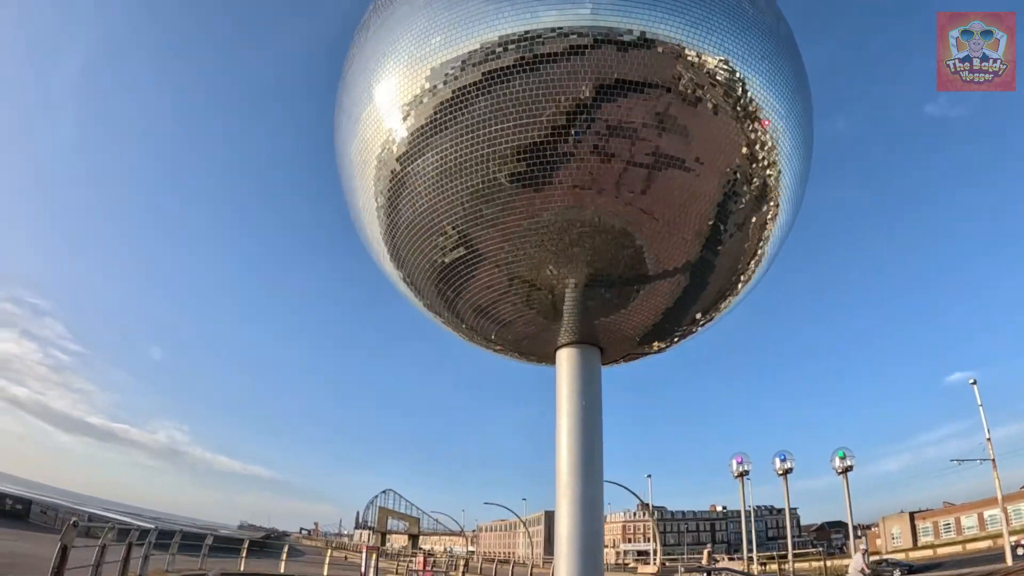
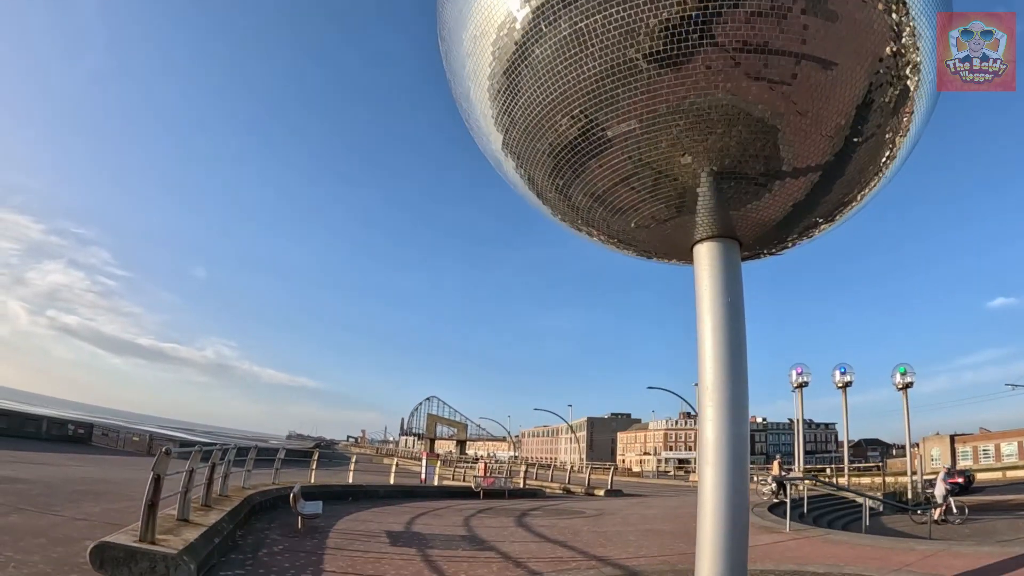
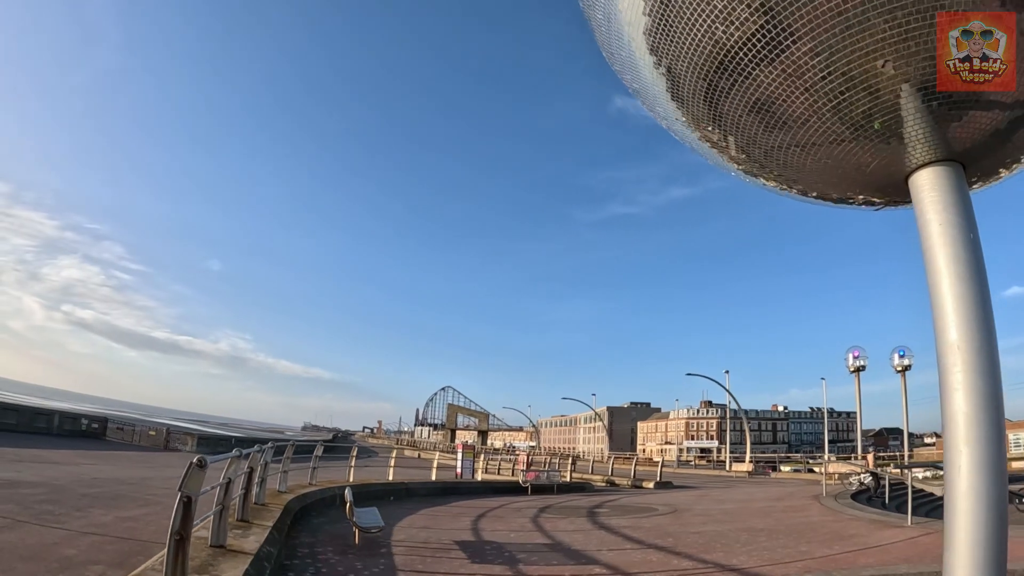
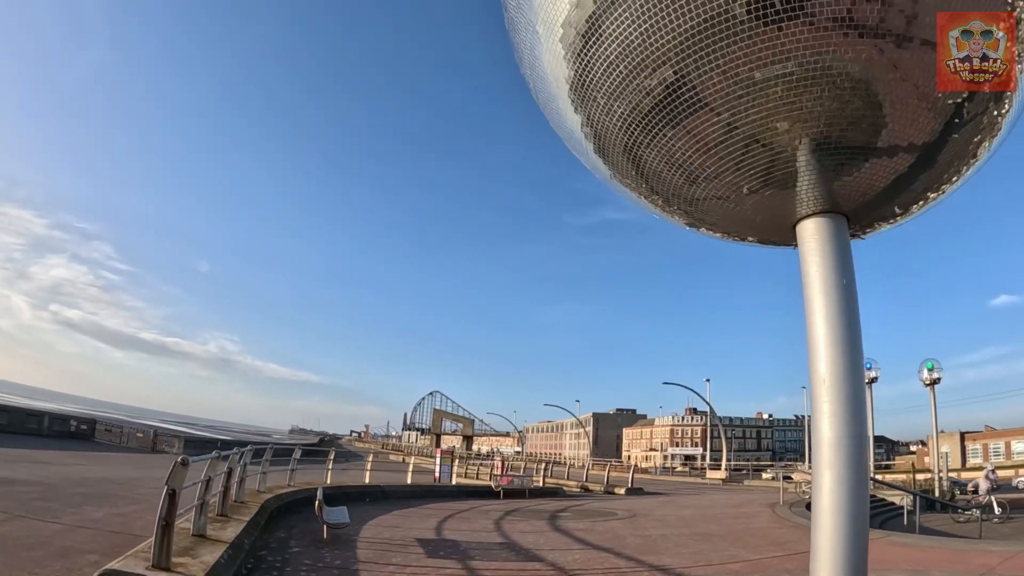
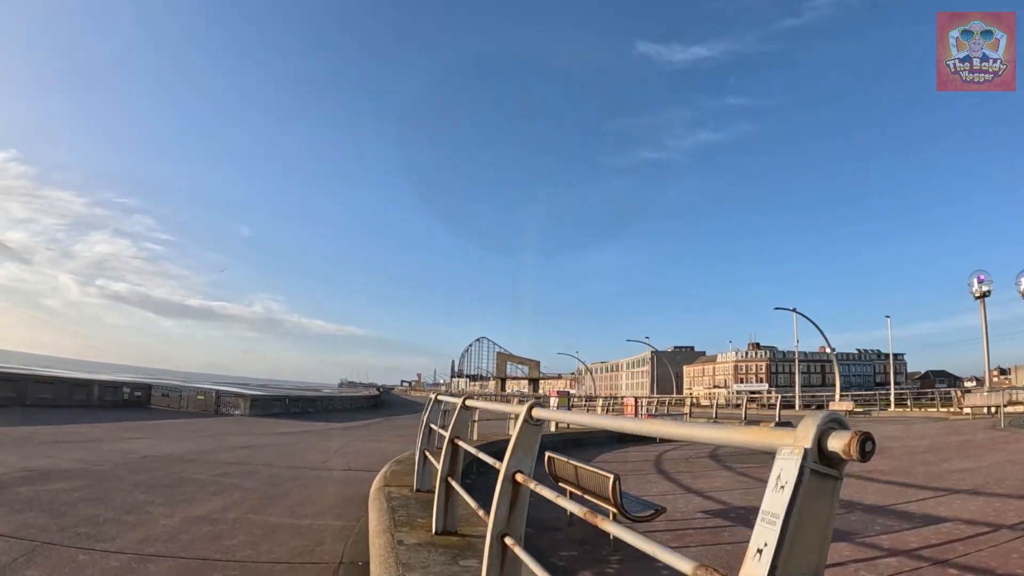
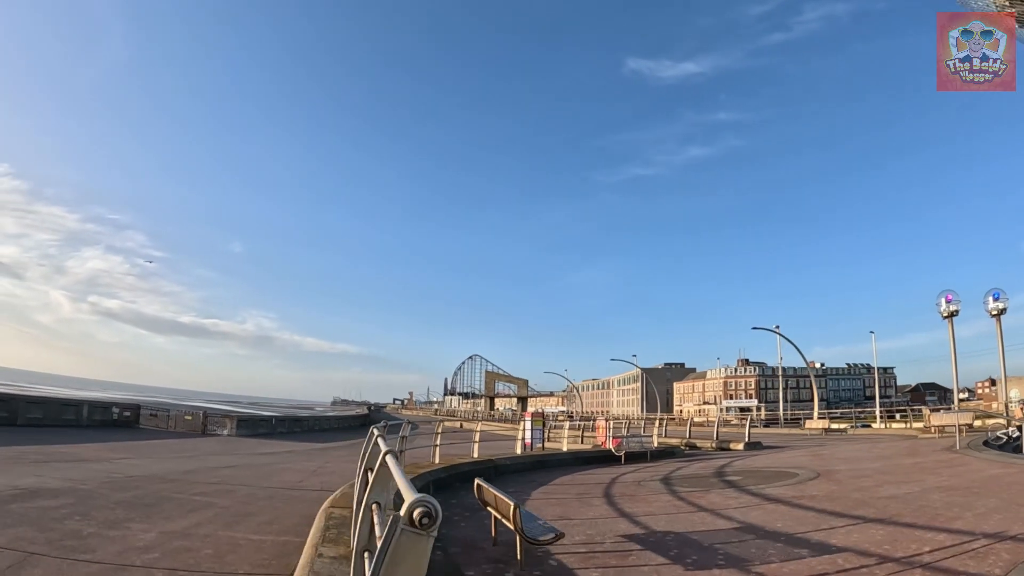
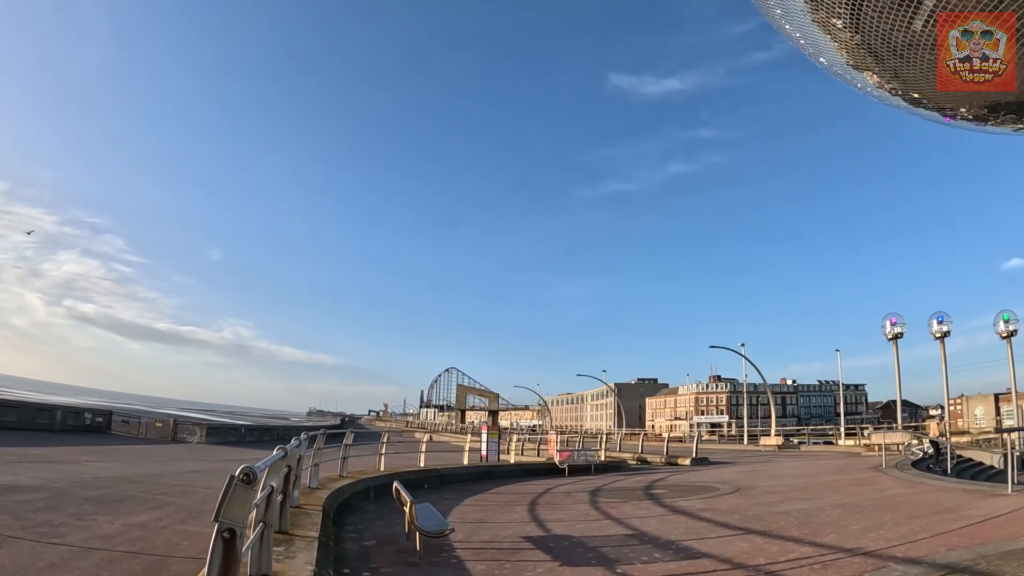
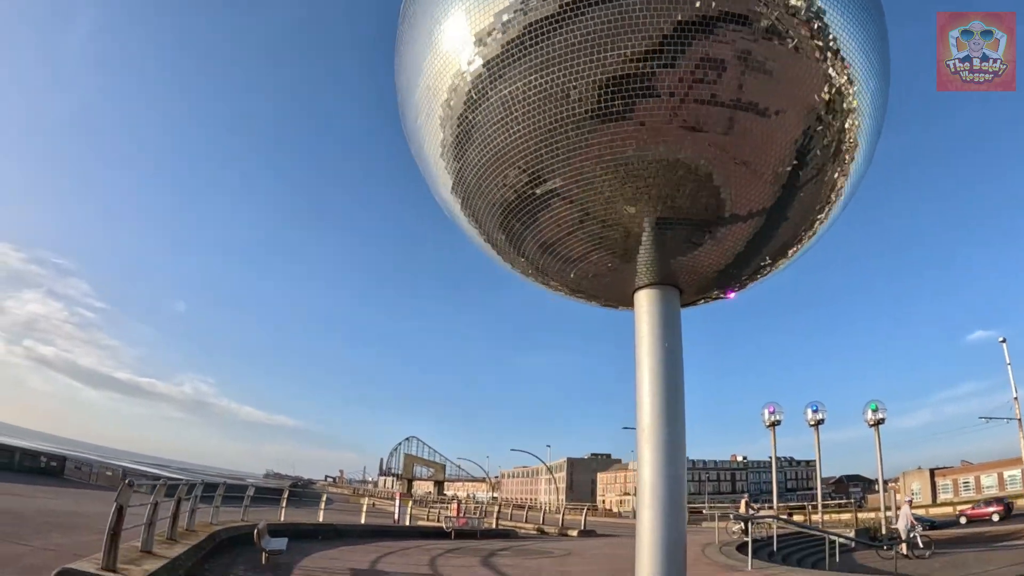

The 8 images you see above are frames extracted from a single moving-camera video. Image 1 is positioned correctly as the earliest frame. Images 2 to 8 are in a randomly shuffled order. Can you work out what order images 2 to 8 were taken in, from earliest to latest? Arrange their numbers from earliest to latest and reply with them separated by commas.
8, 2, 4, 3, 7, 6, 5
